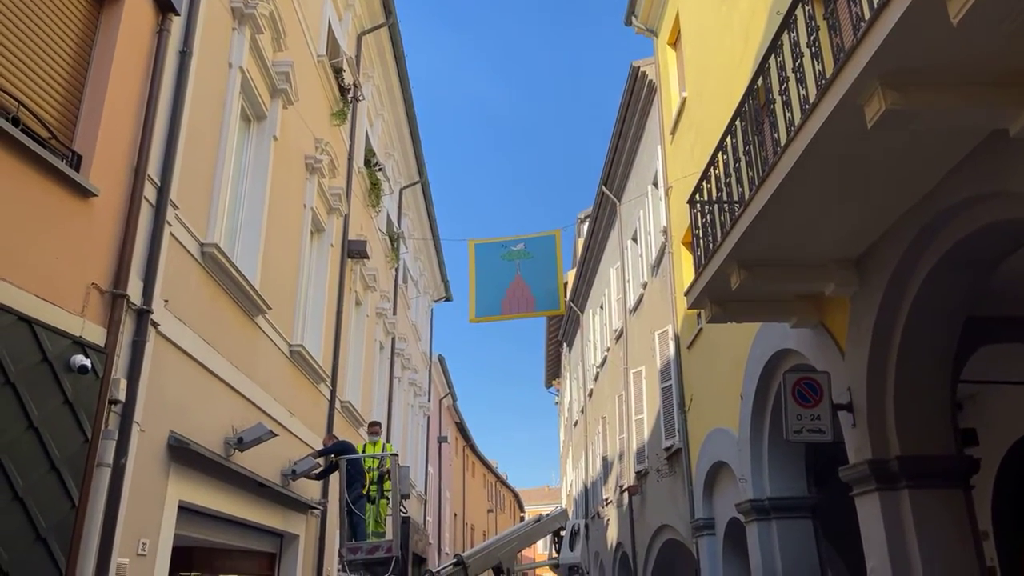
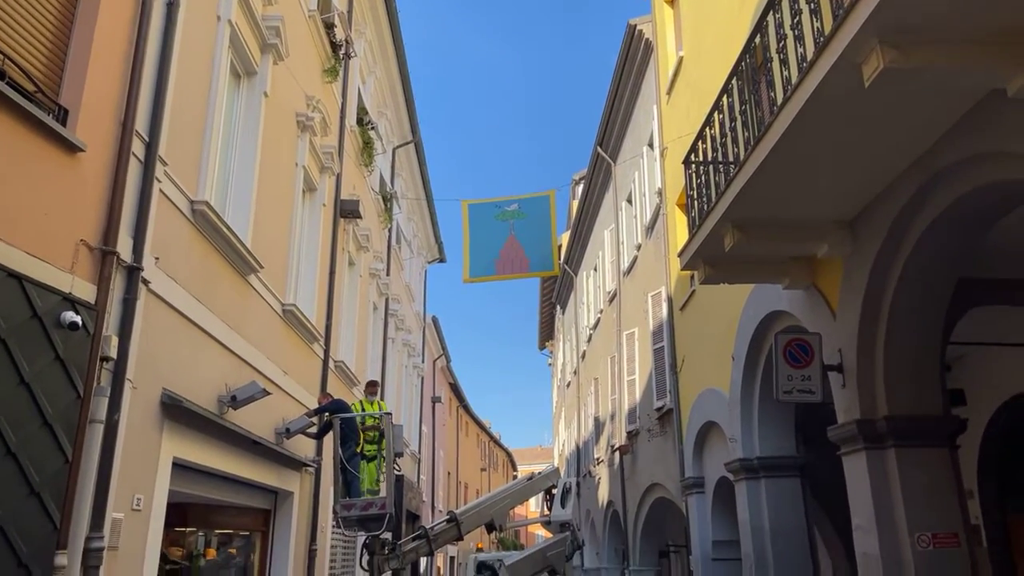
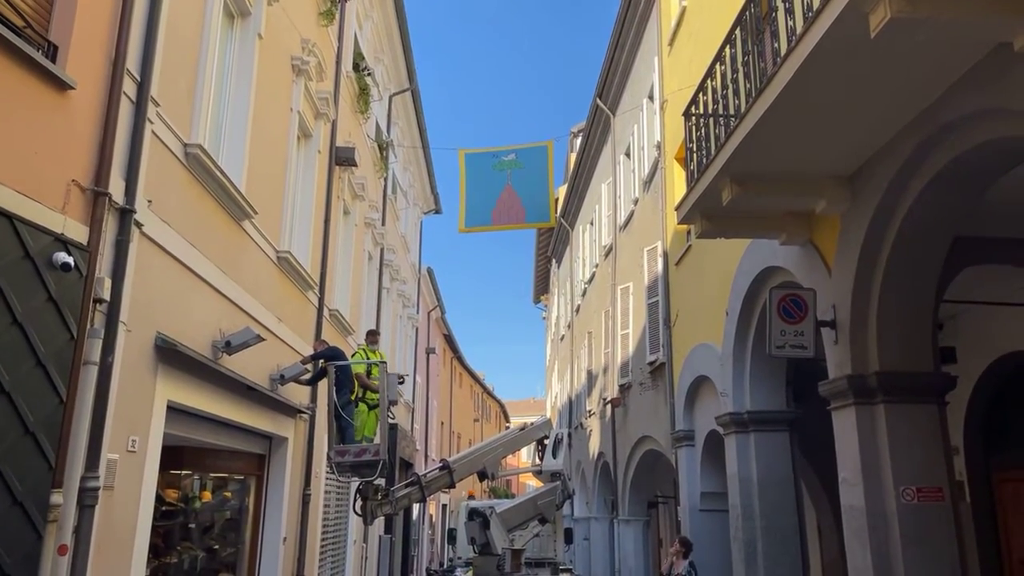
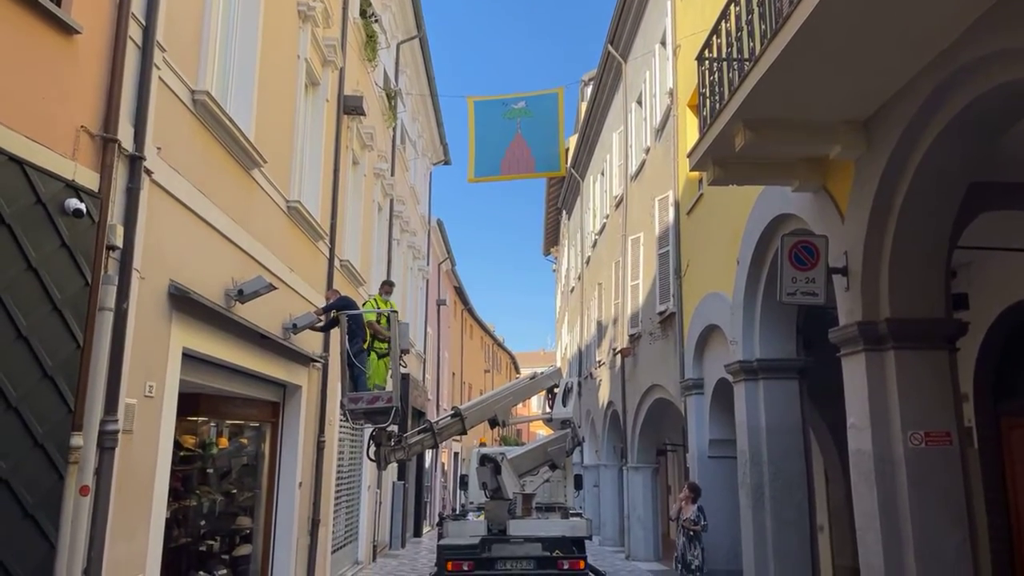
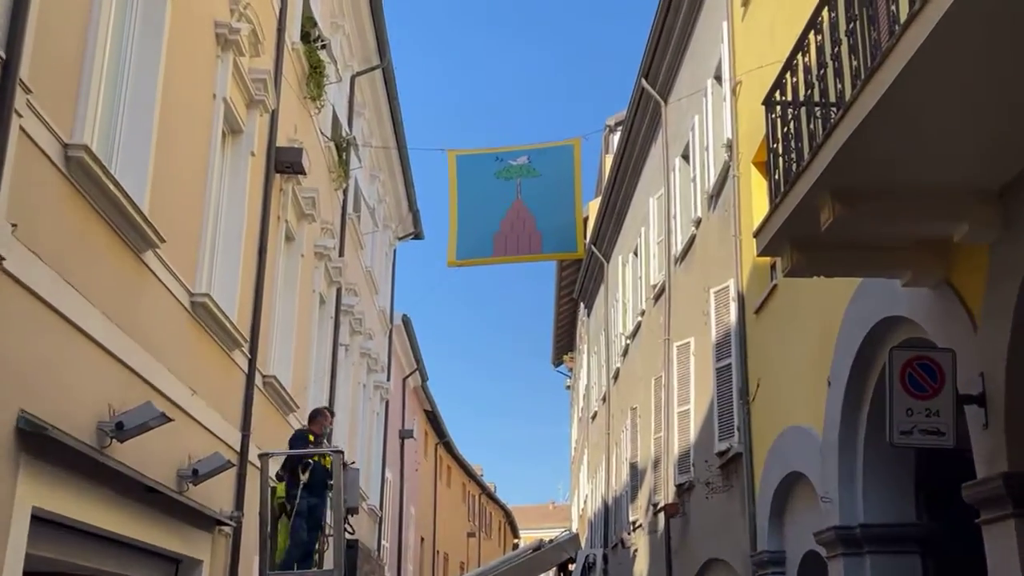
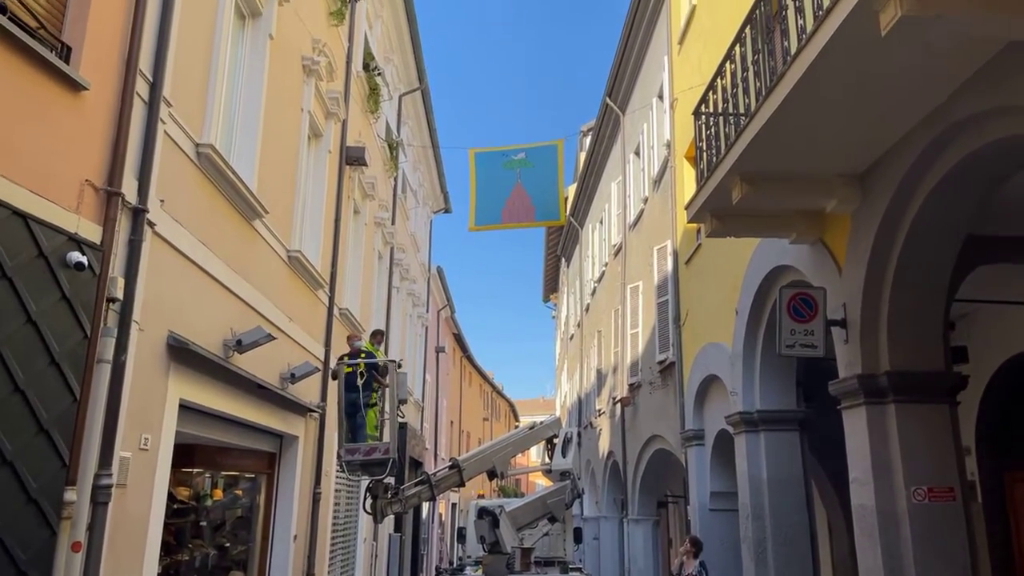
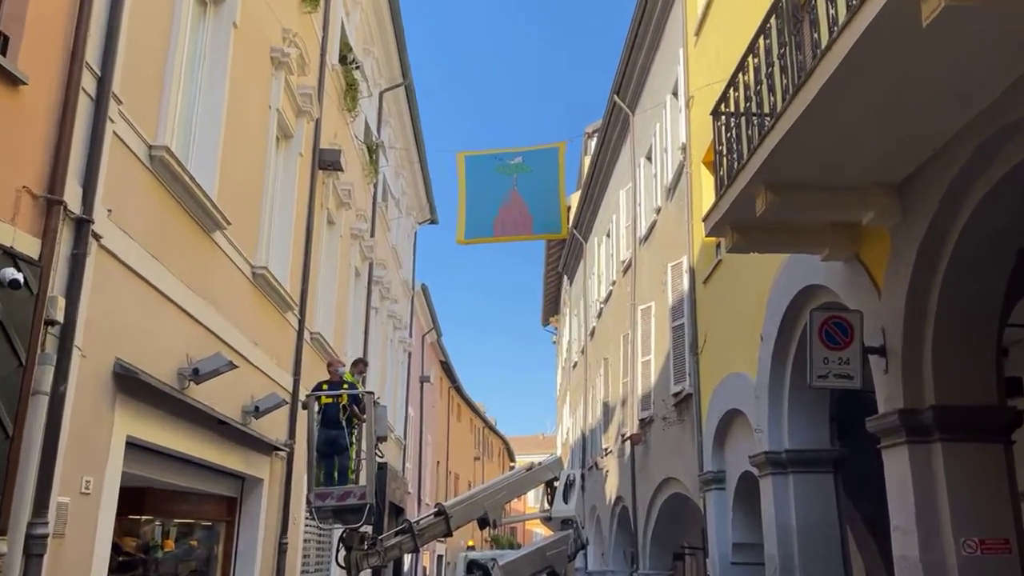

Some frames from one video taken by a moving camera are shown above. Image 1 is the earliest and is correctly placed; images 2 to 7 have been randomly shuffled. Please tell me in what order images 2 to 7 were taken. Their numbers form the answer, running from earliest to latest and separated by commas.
2, 3, 4, 6, 7, 5
